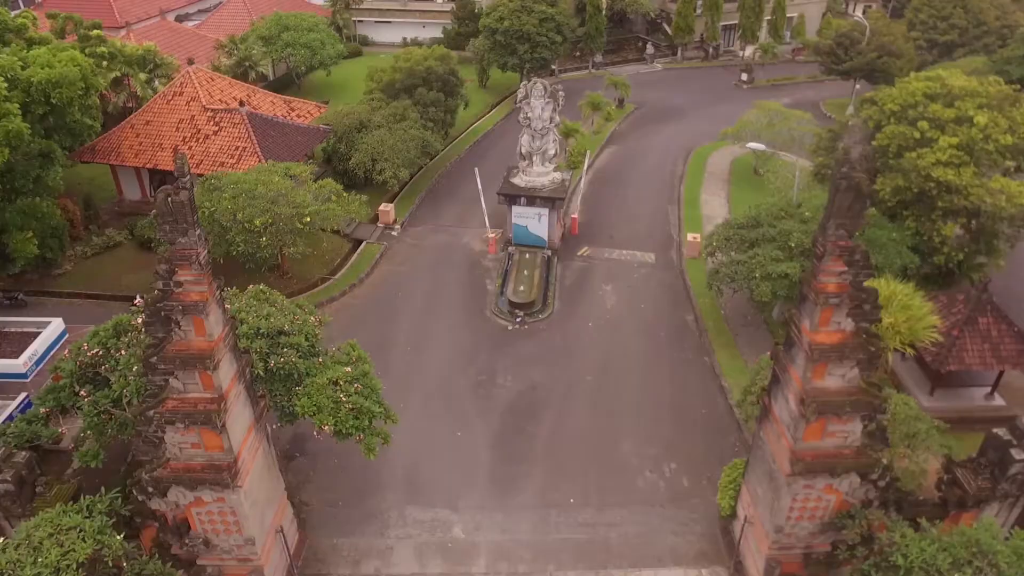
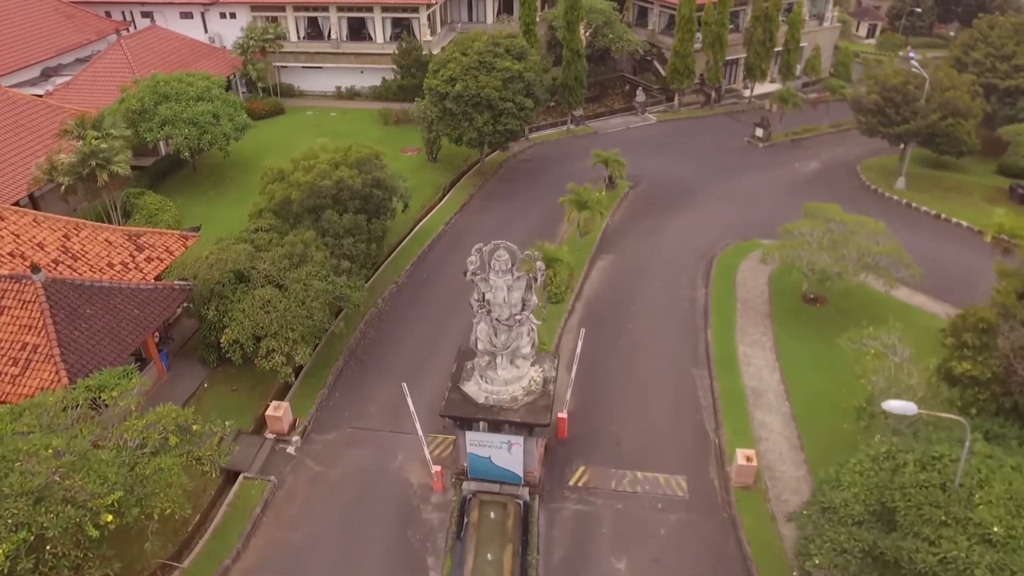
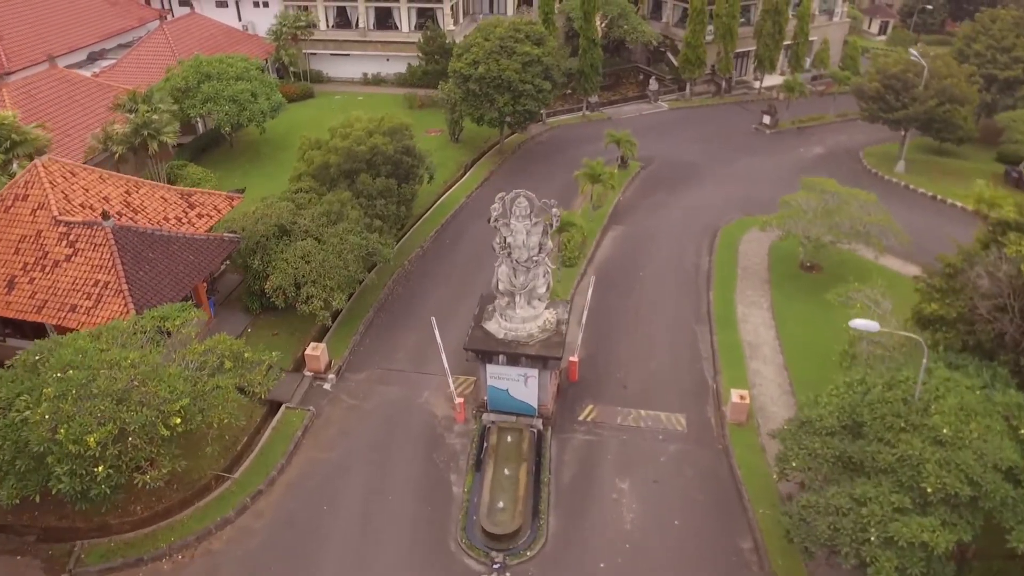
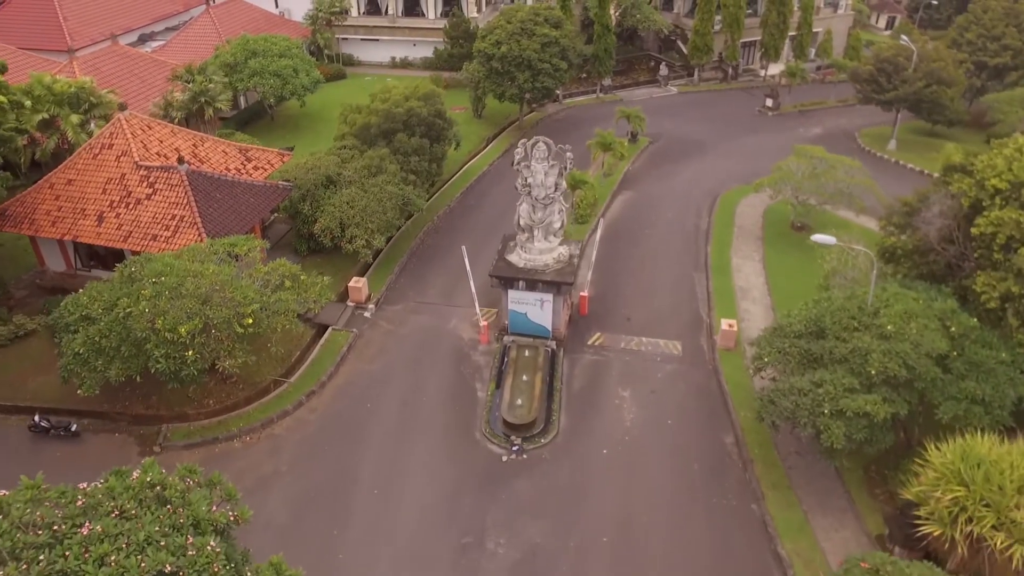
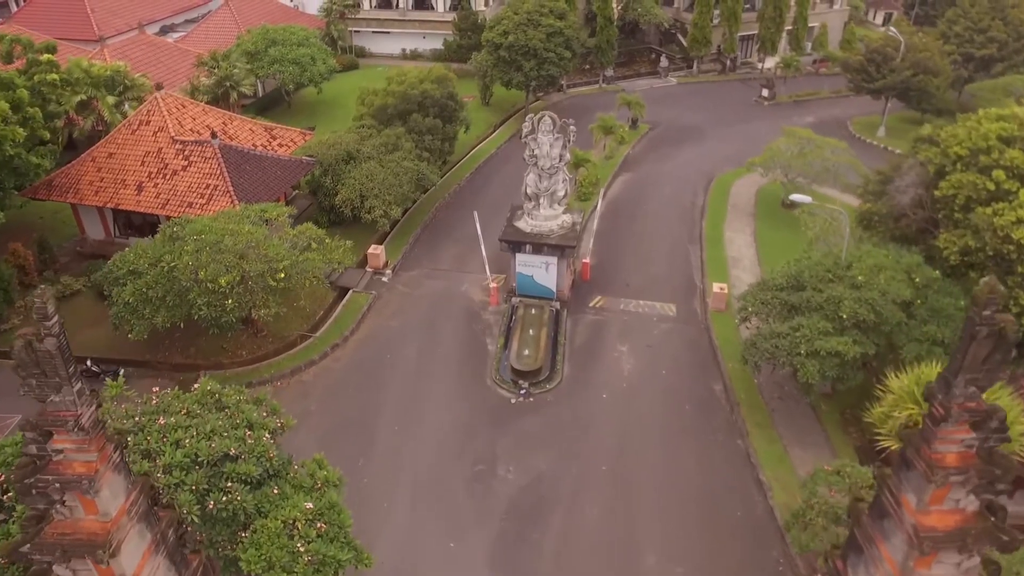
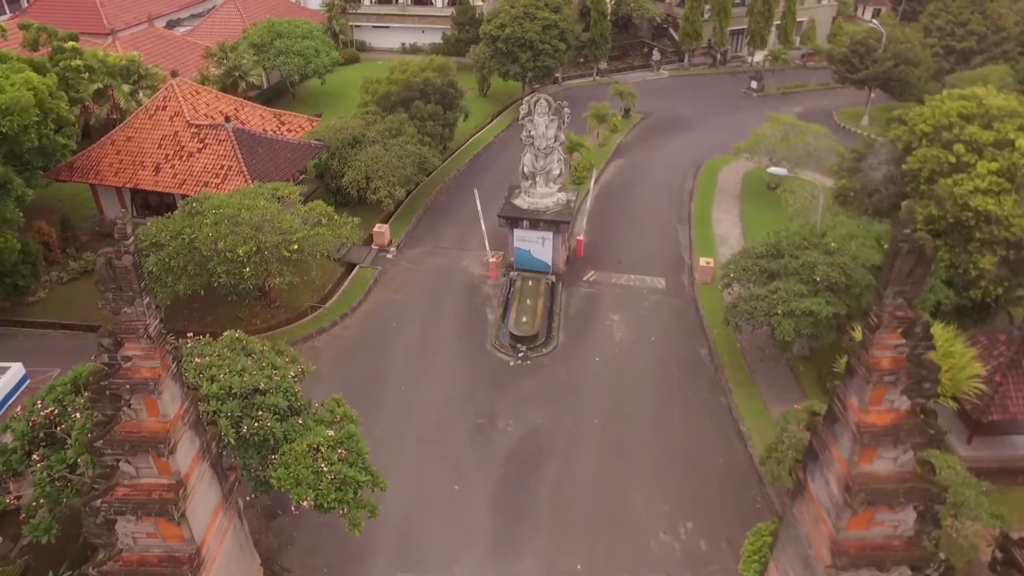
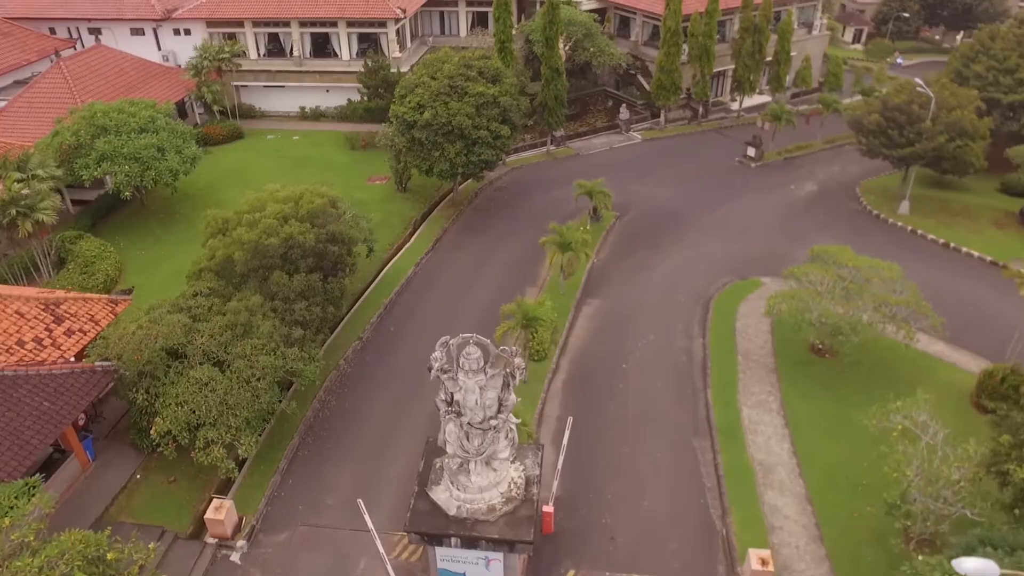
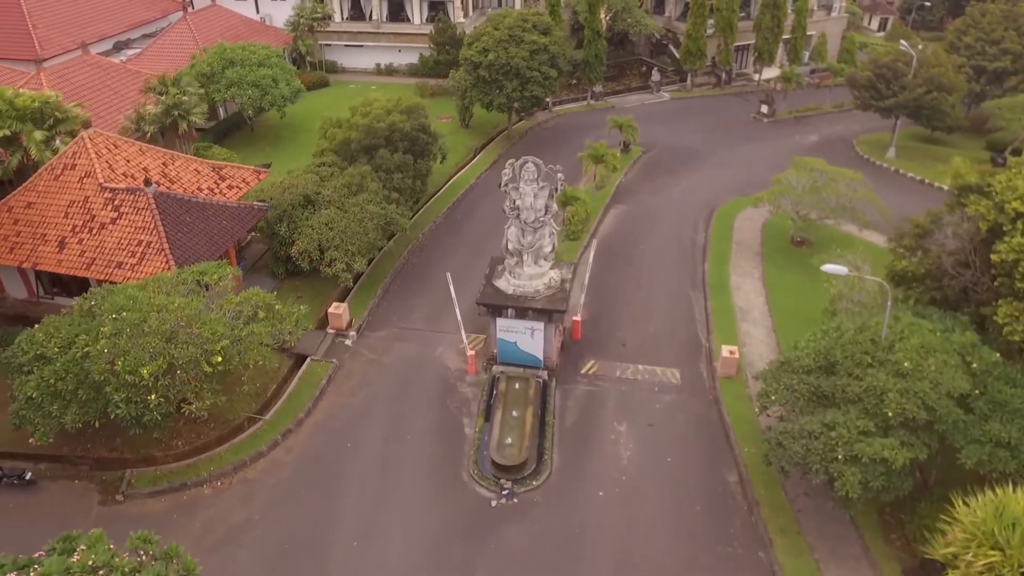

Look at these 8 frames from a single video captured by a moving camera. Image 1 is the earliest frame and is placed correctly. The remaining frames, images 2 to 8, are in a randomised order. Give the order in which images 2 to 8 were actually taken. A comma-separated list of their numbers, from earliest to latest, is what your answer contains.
6, 5, 4, 8, 3, 2, 7
